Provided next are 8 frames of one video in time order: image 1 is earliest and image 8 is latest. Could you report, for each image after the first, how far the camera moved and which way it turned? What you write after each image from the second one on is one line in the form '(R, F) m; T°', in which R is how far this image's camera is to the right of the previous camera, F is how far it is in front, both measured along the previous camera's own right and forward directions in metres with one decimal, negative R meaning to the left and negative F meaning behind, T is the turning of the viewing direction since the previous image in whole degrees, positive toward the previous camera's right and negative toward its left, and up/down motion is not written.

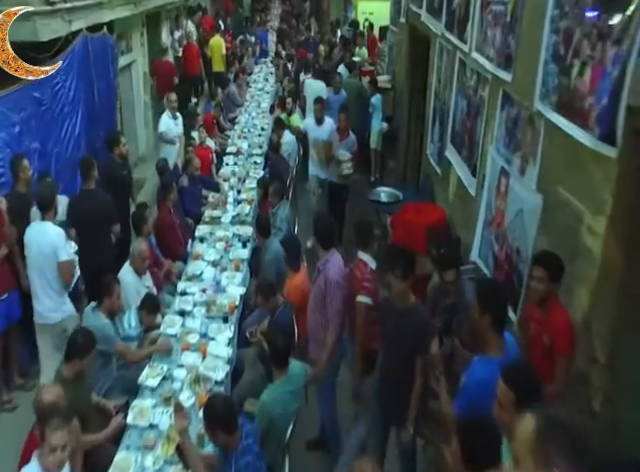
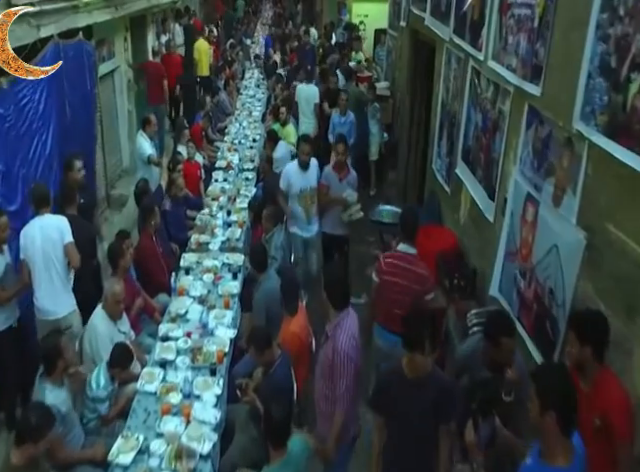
(-0.1, +0.6) m; +1°
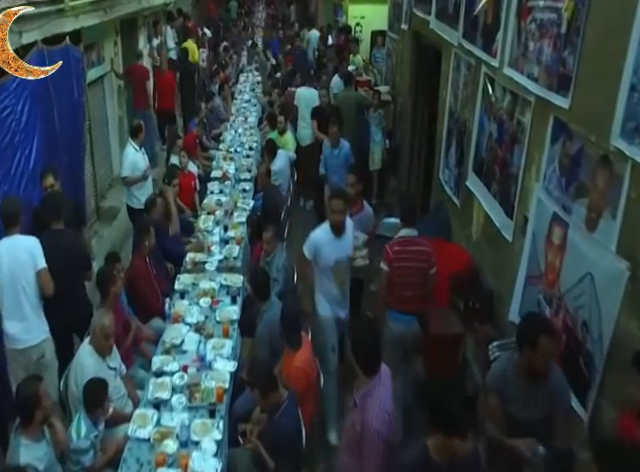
(-0.1, +0.4) m; +1°
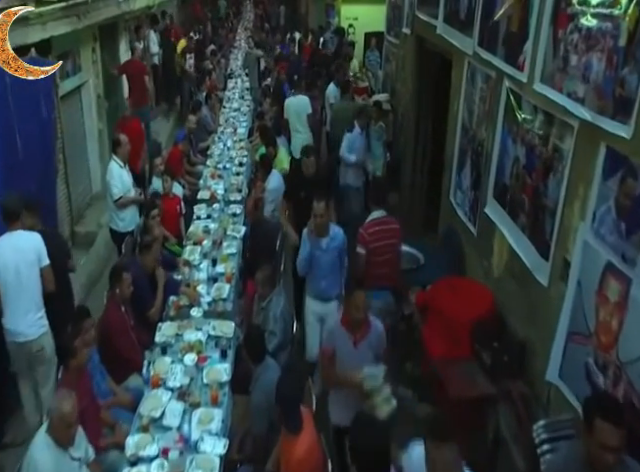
(-0.1, +0.7) m; +1°
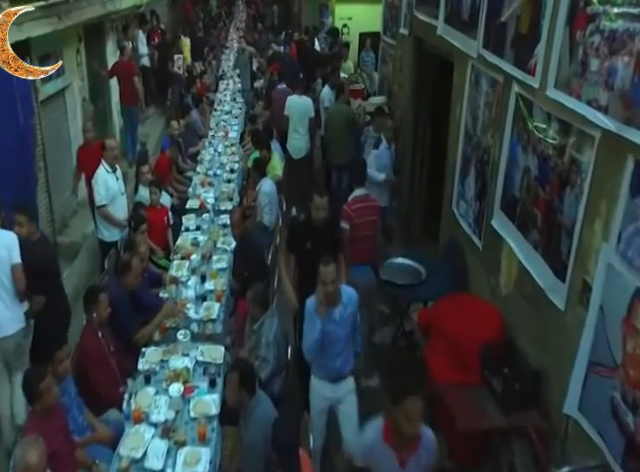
(0.0, +0.3) m; +1°
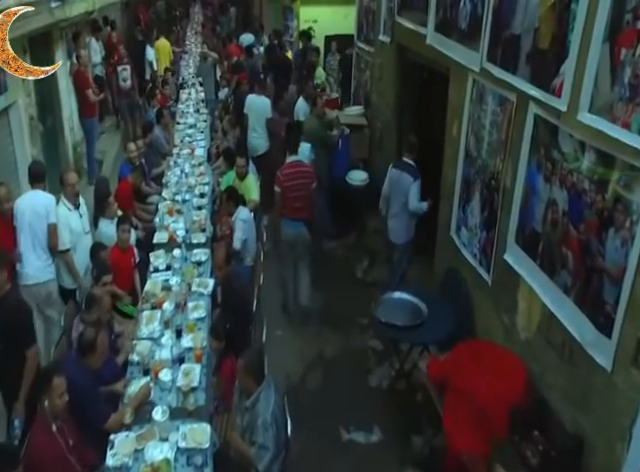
(-0.2, +0.7) m; +3°
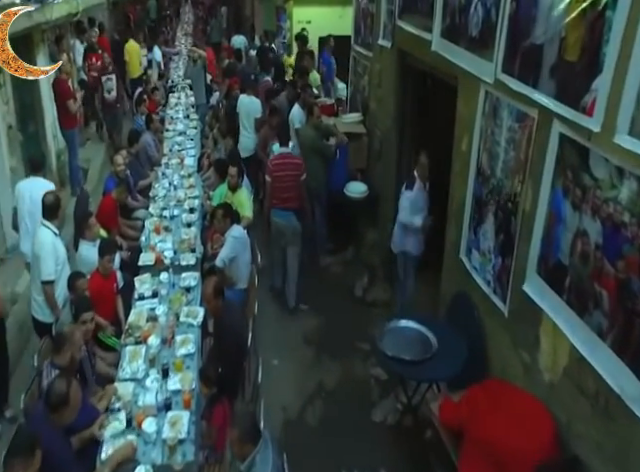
(-0.1, +0.4) m; +1°
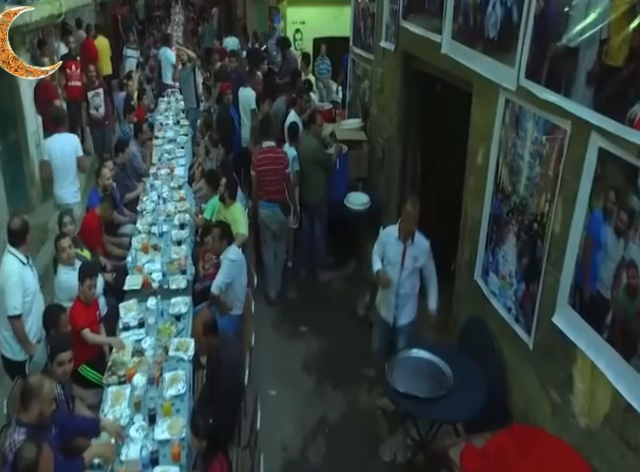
(-0.1, +0.5) m; +1°
